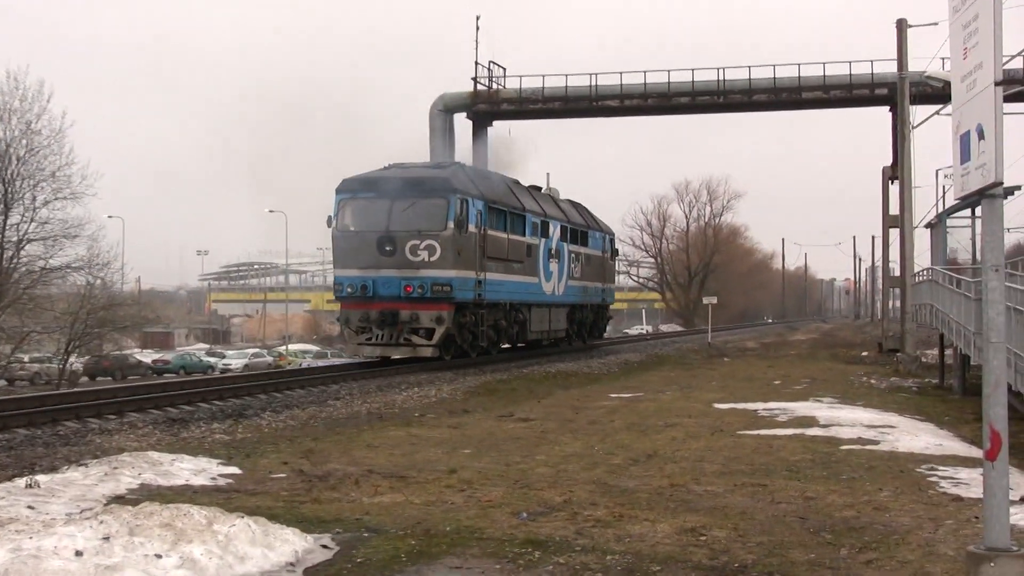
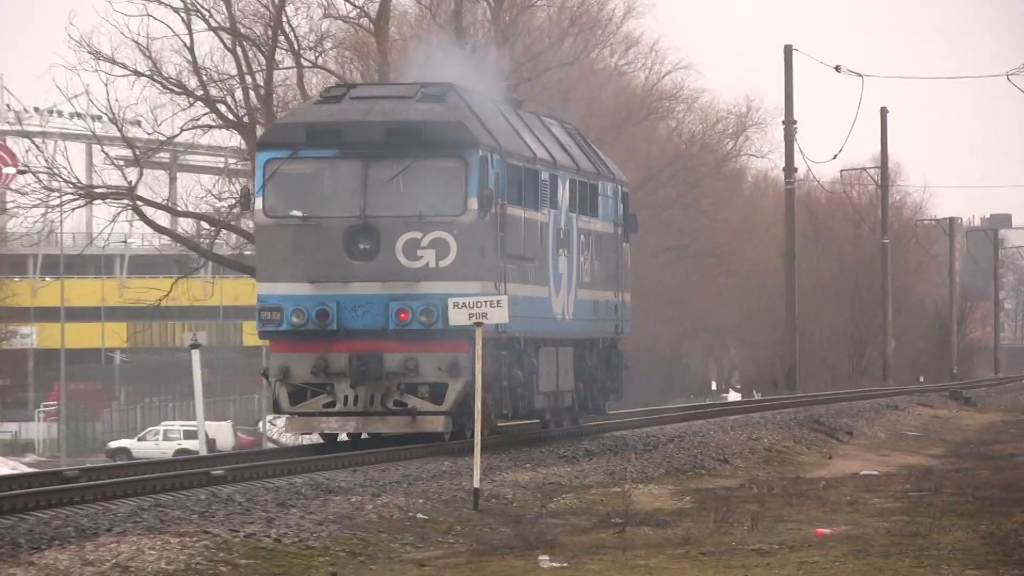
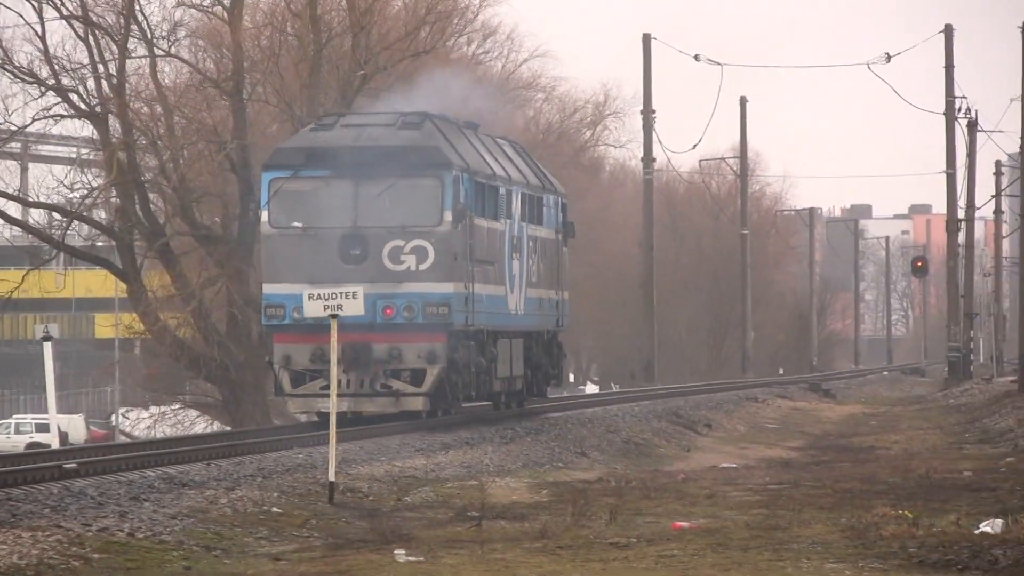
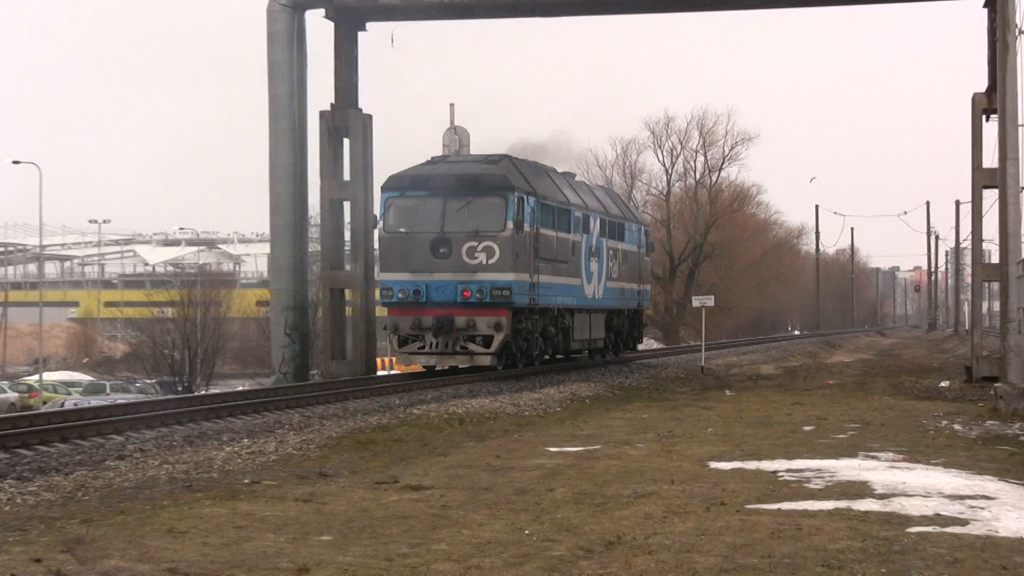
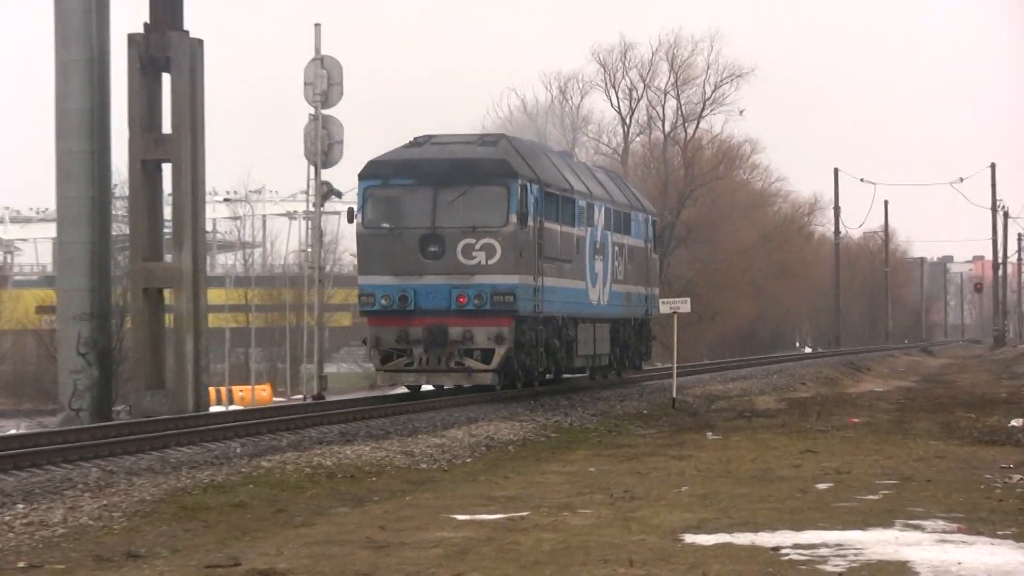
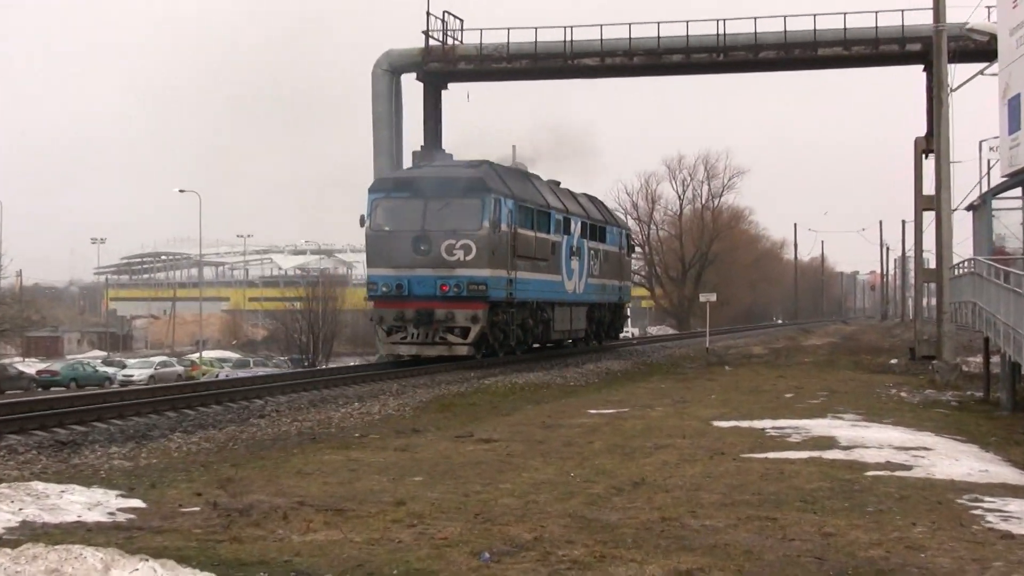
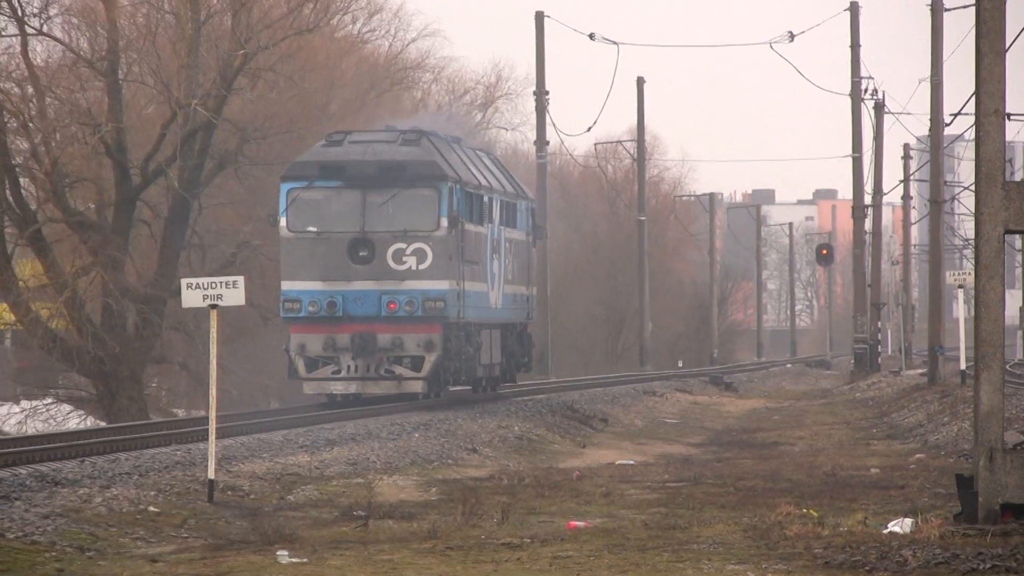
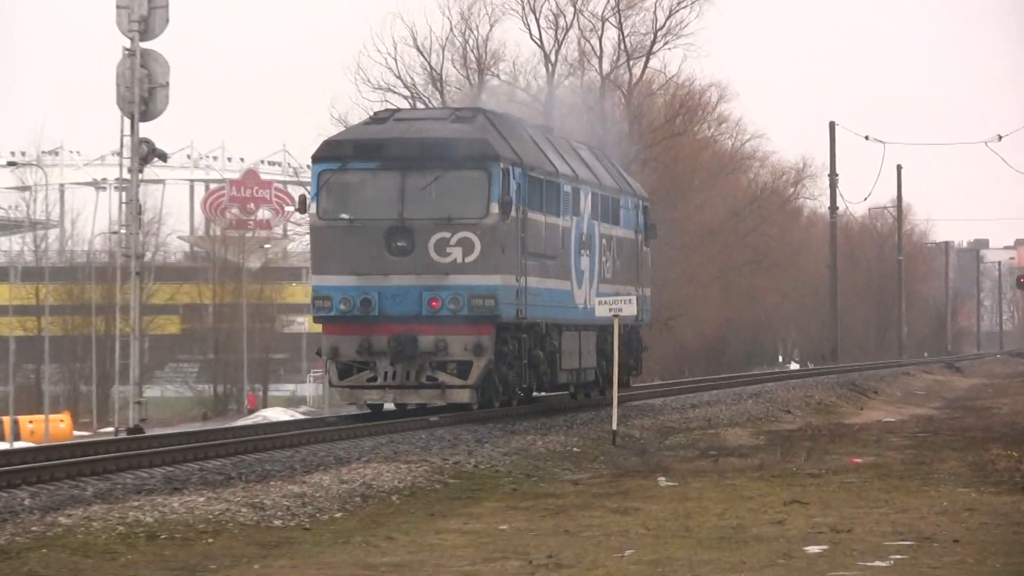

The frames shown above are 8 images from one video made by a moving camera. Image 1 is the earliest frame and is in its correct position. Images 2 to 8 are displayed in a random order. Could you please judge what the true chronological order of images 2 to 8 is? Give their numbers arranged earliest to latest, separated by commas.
6, 4, 5, 8, 2, 3, 7
